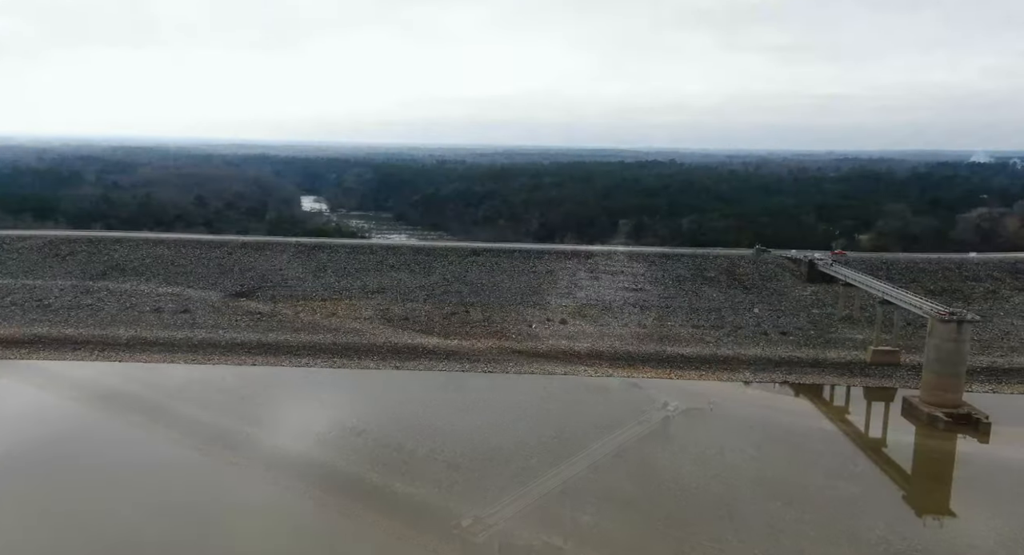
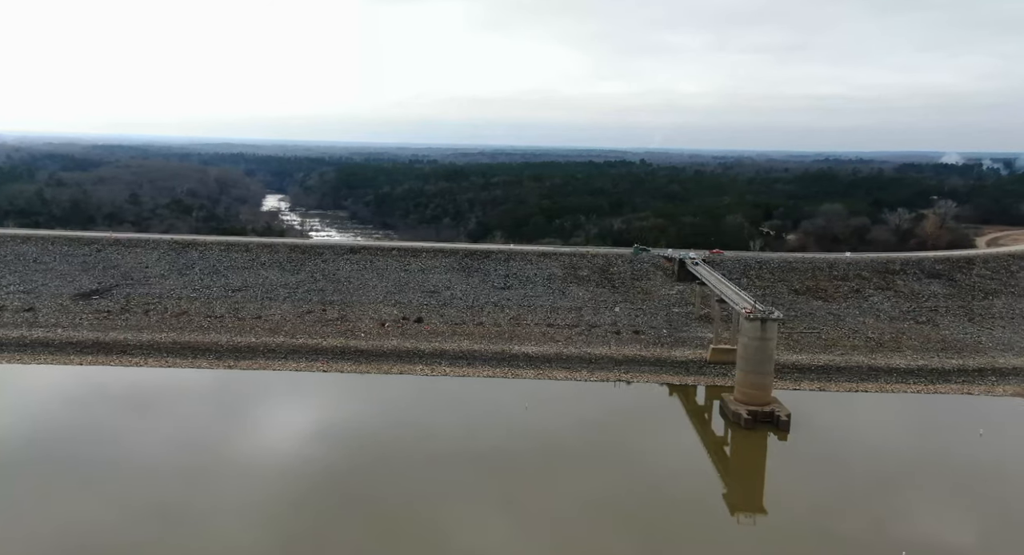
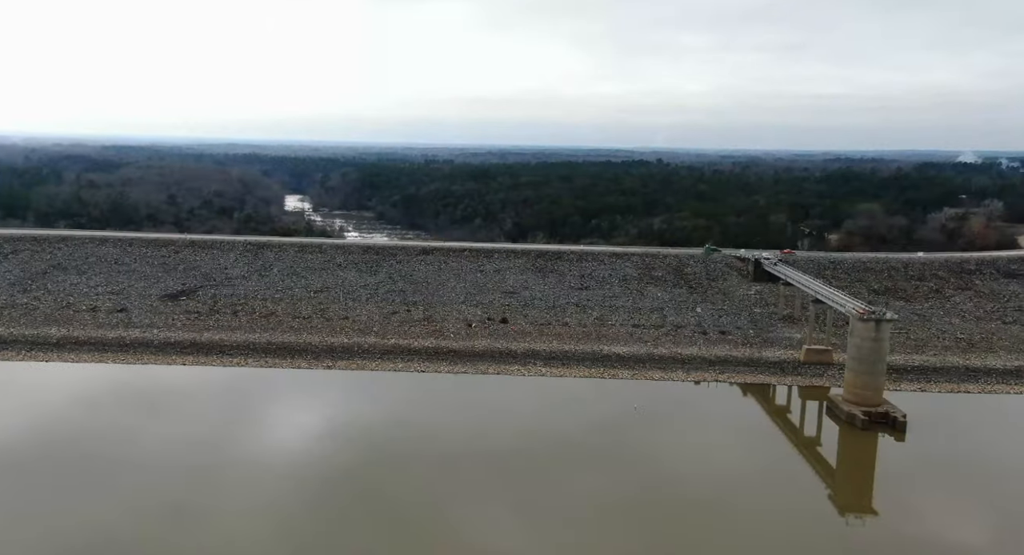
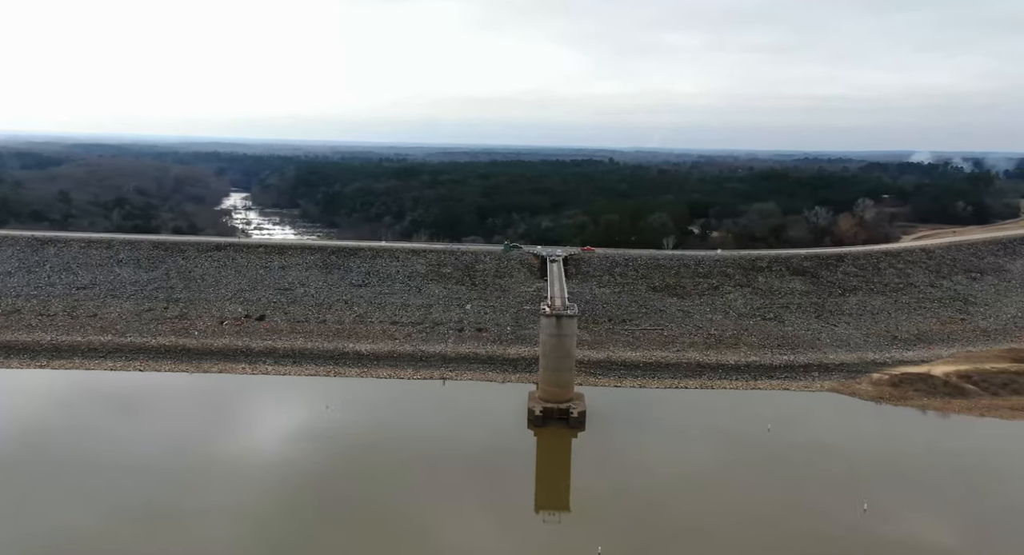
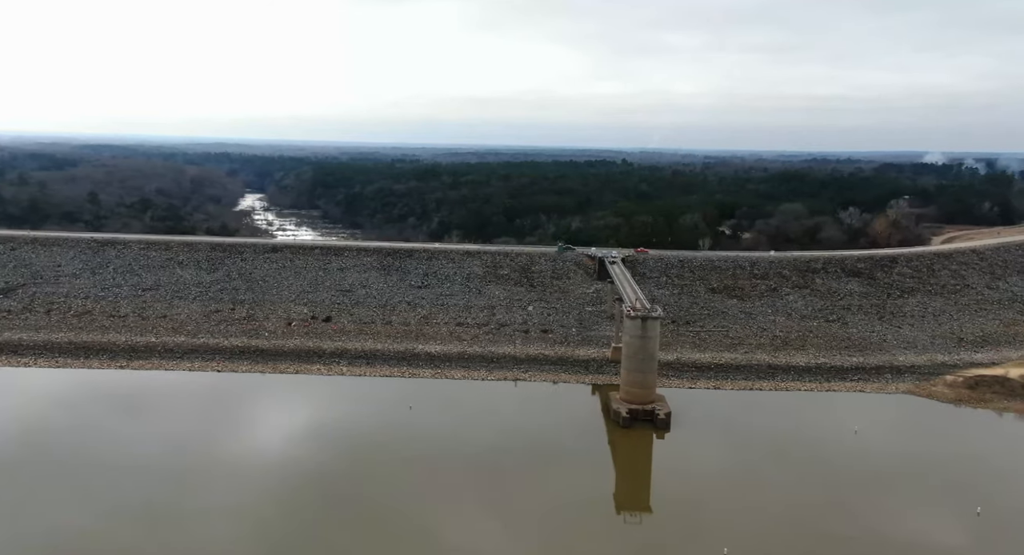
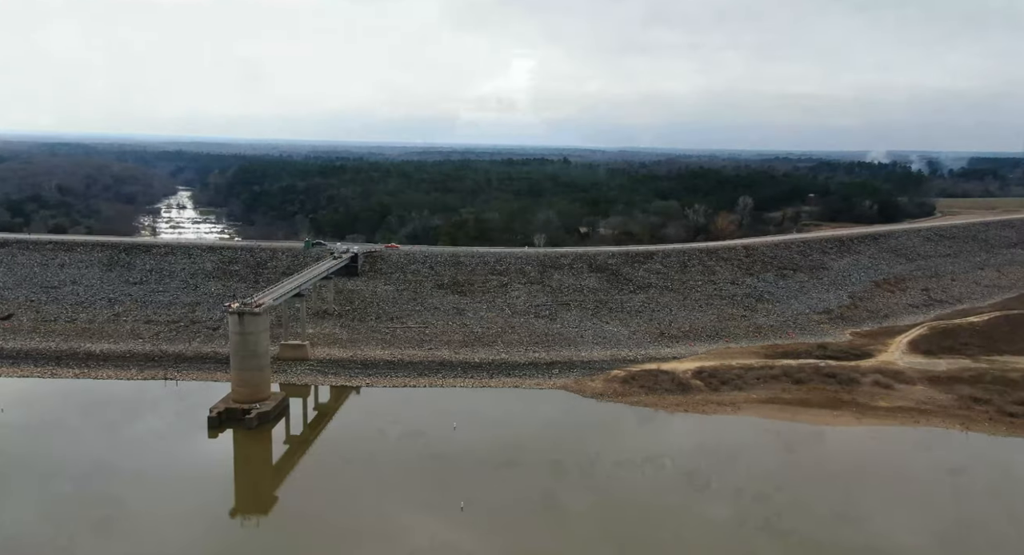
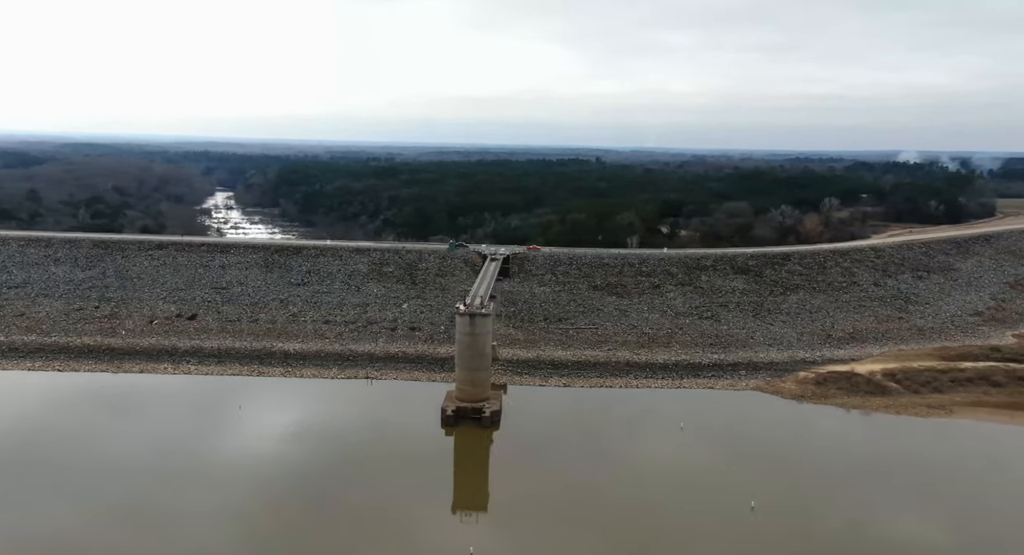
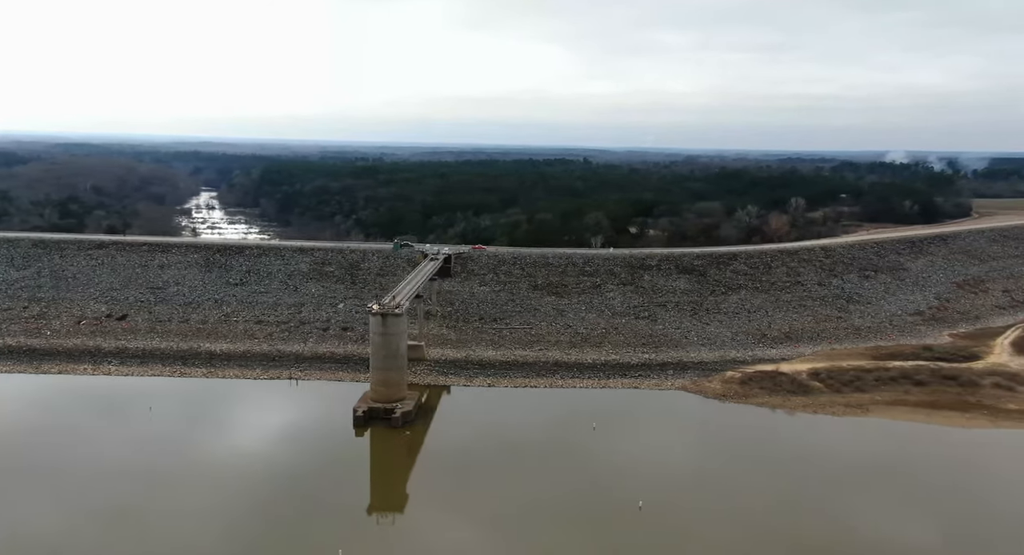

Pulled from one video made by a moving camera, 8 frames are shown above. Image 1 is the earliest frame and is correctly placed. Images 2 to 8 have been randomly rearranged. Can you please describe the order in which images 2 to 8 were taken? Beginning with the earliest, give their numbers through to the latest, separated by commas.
3, 2, 5, 4, 7, 8, 6
